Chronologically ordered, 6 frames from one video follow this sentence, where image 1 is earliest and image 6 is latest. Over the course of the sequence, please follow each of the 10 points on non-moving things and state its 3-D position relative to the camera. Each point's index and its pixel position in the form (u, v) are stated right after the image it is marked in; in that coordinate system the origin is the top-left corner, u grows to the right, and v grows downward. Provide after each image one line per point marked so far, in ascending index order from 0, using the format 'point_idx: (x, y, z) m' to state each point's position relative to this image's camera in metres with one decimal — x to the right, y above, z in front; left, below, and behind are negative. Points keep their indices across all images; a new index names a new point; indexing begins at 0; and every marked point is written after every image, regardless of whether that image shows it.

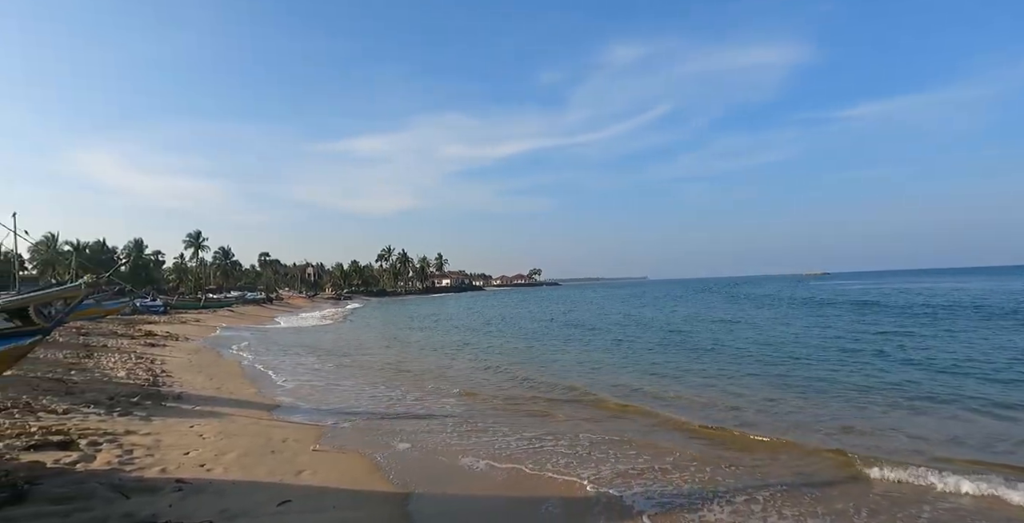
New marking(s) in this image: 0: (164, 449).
0: (-5.5, -3.0, +8.7) m
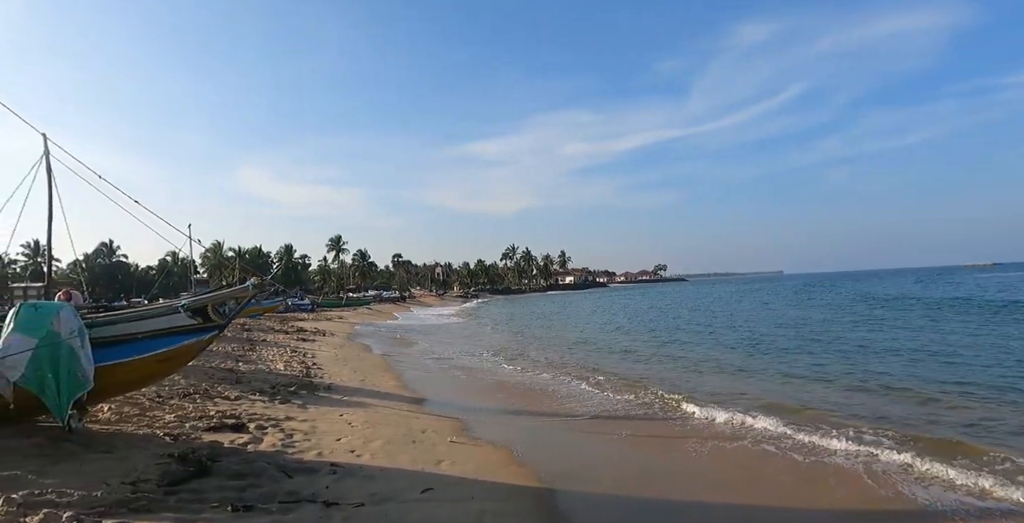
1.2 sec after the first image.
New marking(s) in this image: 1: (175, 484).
0: (-3.3, -2.9, +9.3) m
1: (-4.7, -3.1, +7.7) m
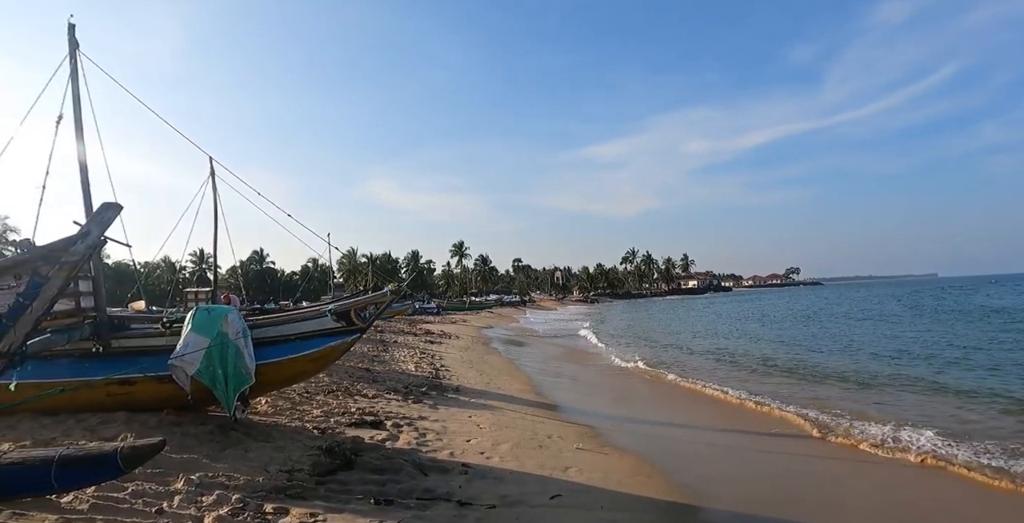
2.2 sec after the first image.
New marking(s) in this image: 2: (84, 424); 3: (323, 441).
0: (-1.1, -3.0, +9.6) m
1: (-2.8, -3.2, +8.2) m
2: (-6.6, -2.5, +8.4) m
3: (-3.1, -2.9, +9.0) m
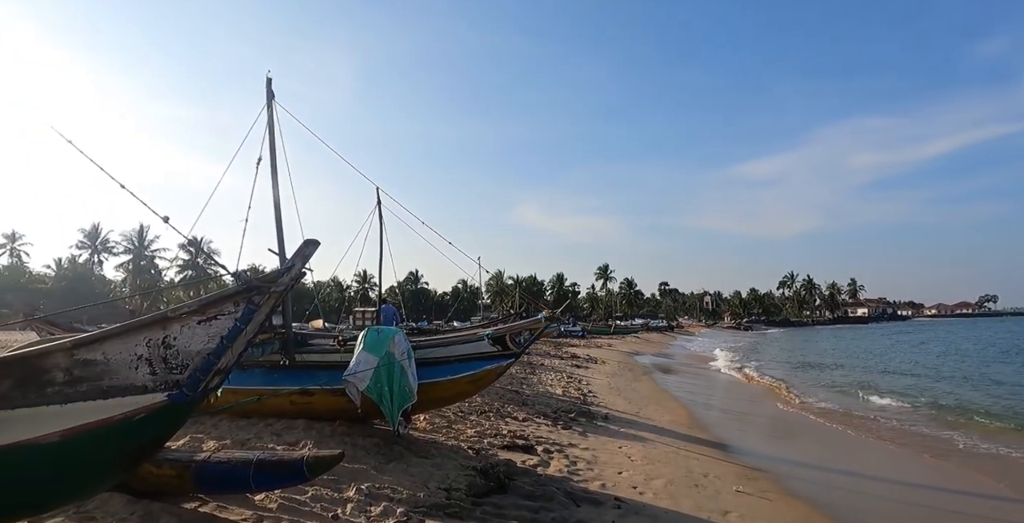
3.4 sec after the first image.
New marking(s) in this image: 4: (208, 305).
0: (+1.5, -3.5, +9.3) m
1: (-0.5, -3.6, +8.4) m
2: (-4.1, -2.9, +9.4) m
3: (-0.6, -3.4, +9.2) m
4: (-4.0, -0.6, +7.3) m
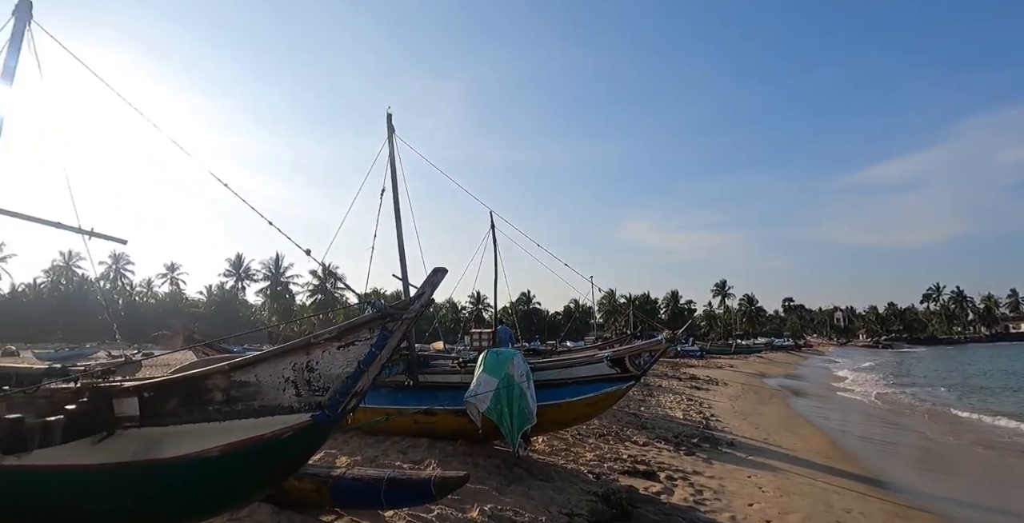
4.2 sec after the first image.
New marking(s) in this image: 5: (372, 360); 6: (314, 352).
0: (+3.5, -3.8, +8.8) m
1: (+1.4, -3.9, +8.2) m
2: (-2.0, -3.3, +9.8) m
3: (+1.4, -3.7, +9.0) m
4: (-2.3, -1.0, +7.7) m
5: (-2.0, -1.4, +7.8) m
6: (-2.8, -1.3, +7.7) m
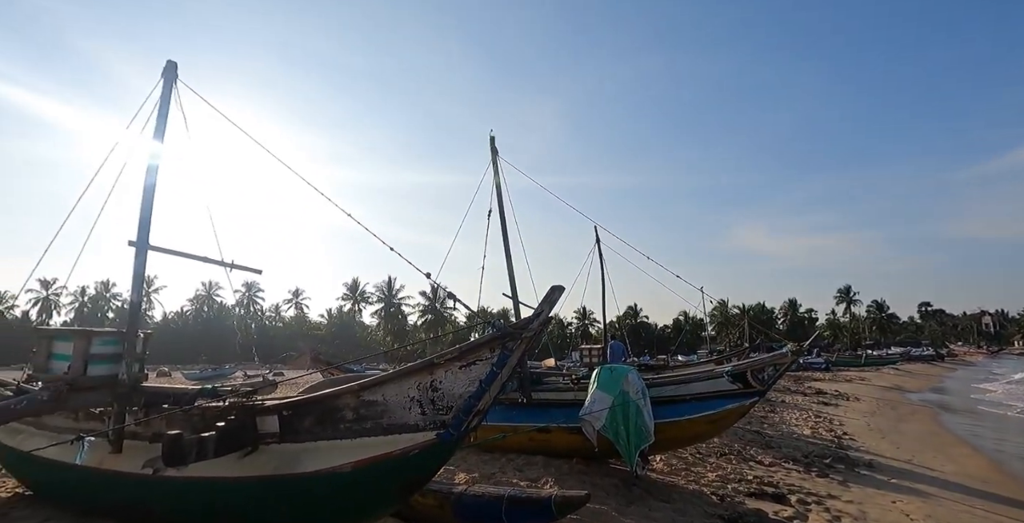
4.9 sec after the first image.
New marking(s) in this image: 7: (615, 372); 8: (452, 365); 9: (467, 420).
0: (+5.4, -3.9, +8.1) m
1: (+3.2, -4.1, +7.8) m
2: (0.0, -3.6, +9.9) m
3: (+3.3, -3.9, +8.6) m
4: (-0.7, -1.3, +7.9) m
5: (-0.3, -1.7, +8.0) m
6: (-1.1, -1.6, +8.0) m
7: (+1.7, -1.8, +8.9) m
8: (-0.9, -1.5, +8.0) m
9: (-0.7, -2.3, +8.0) m
